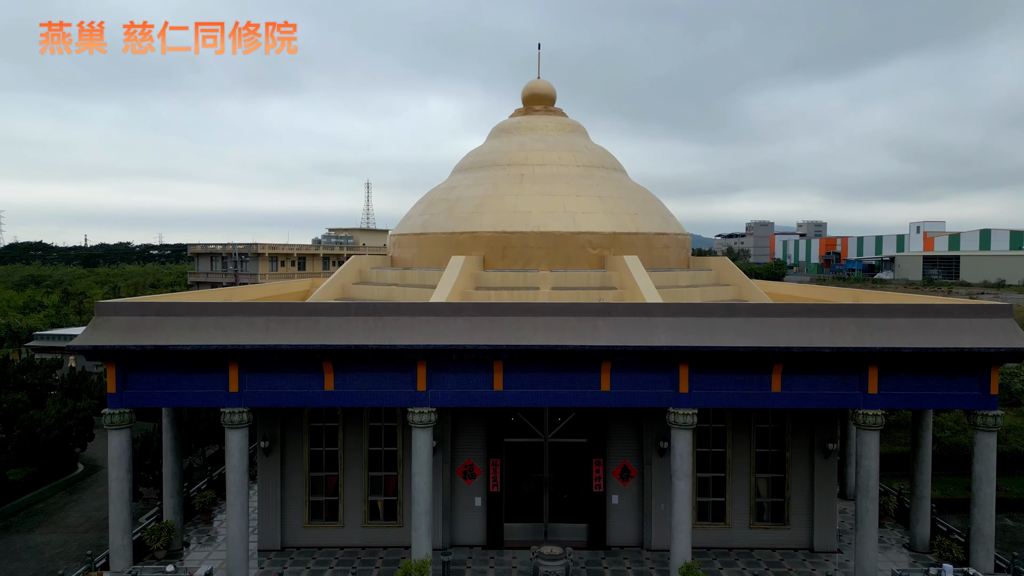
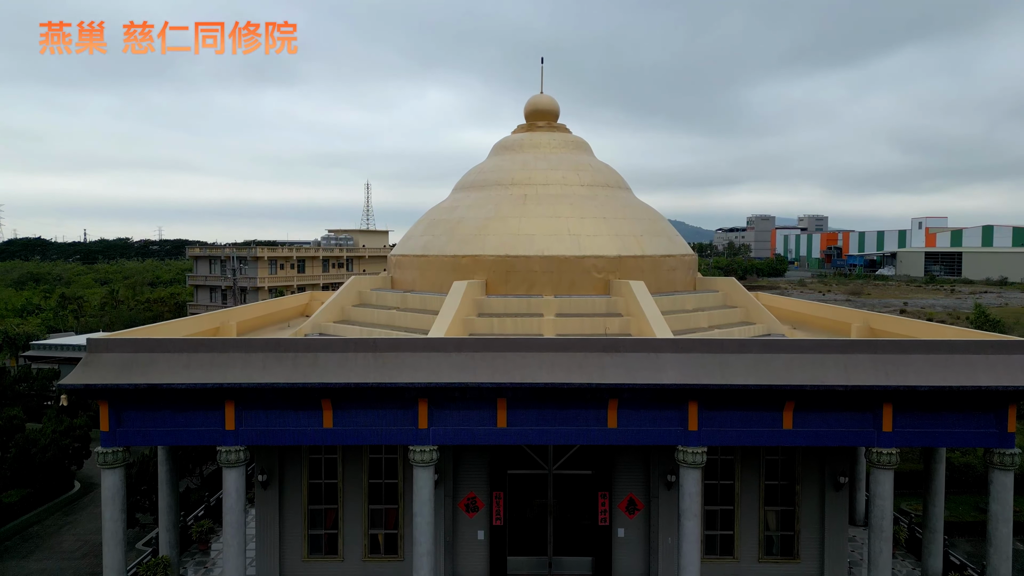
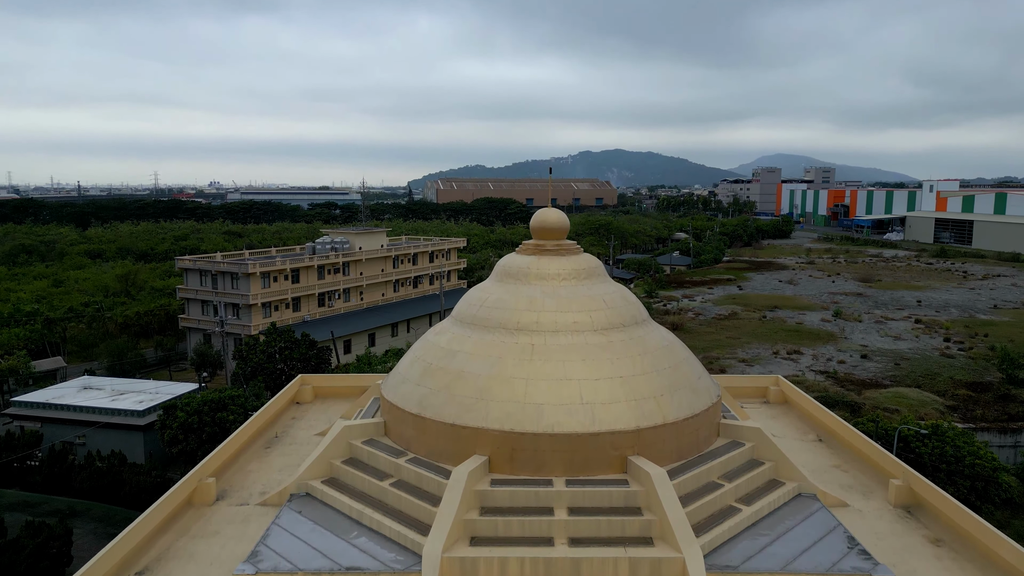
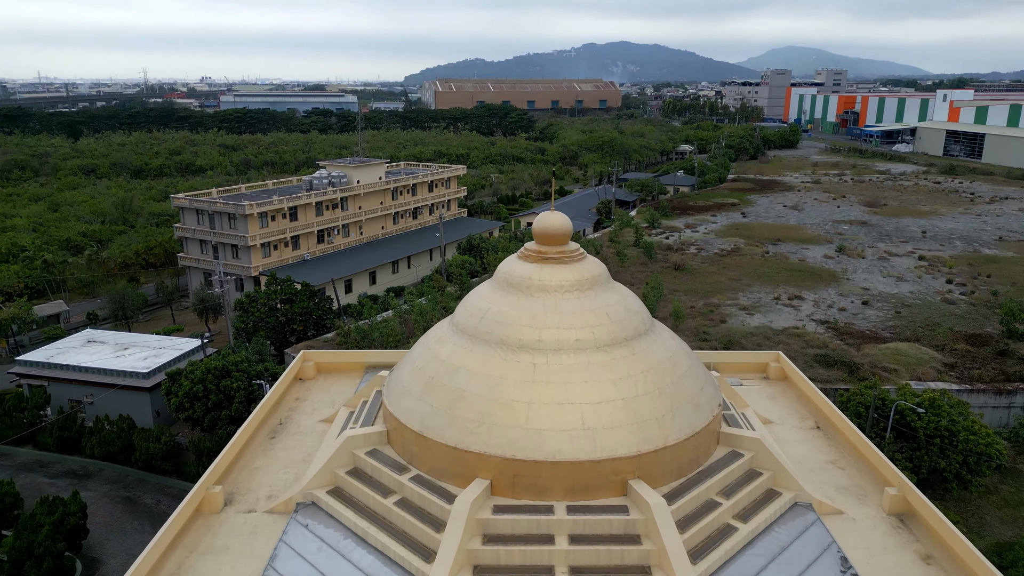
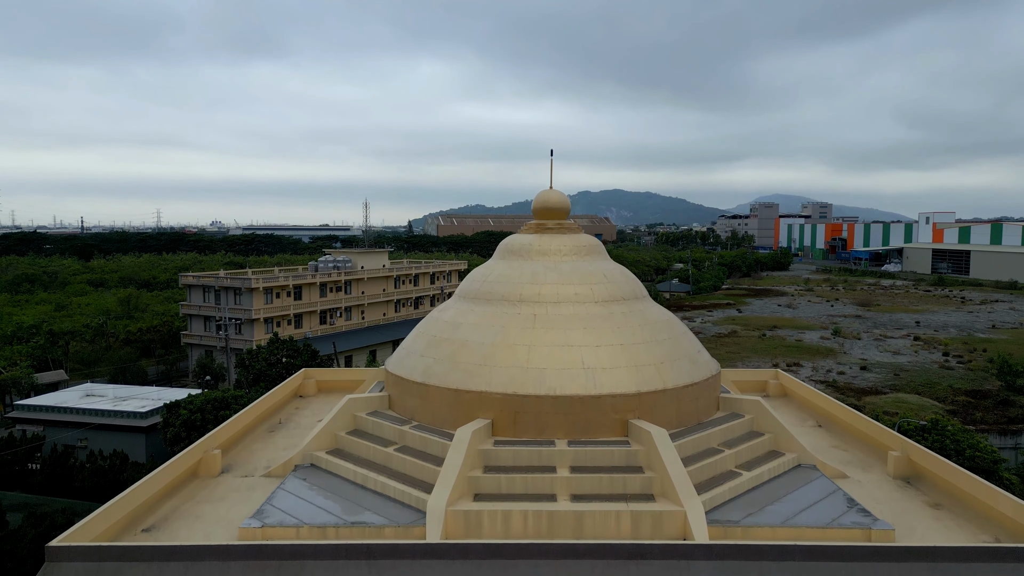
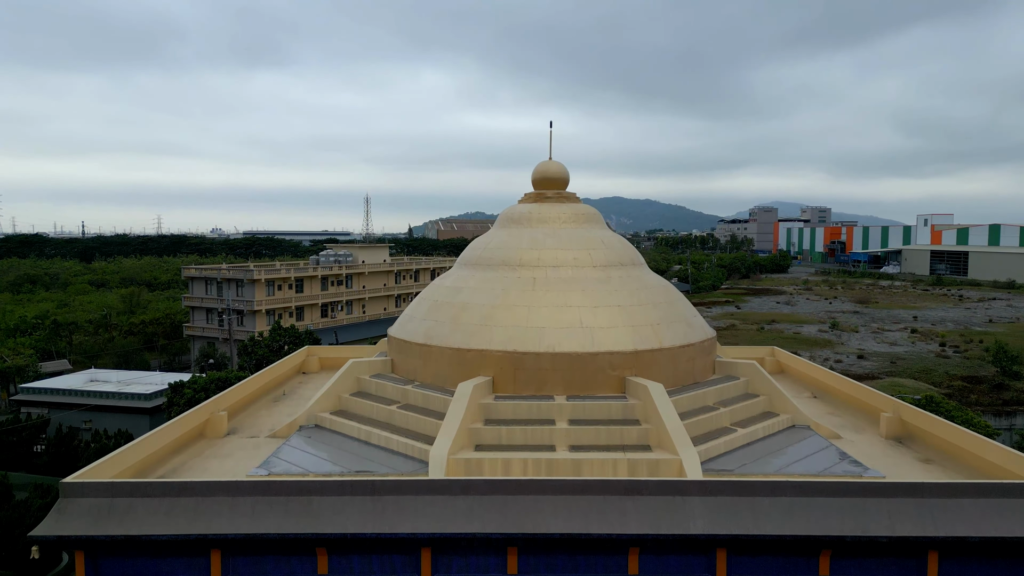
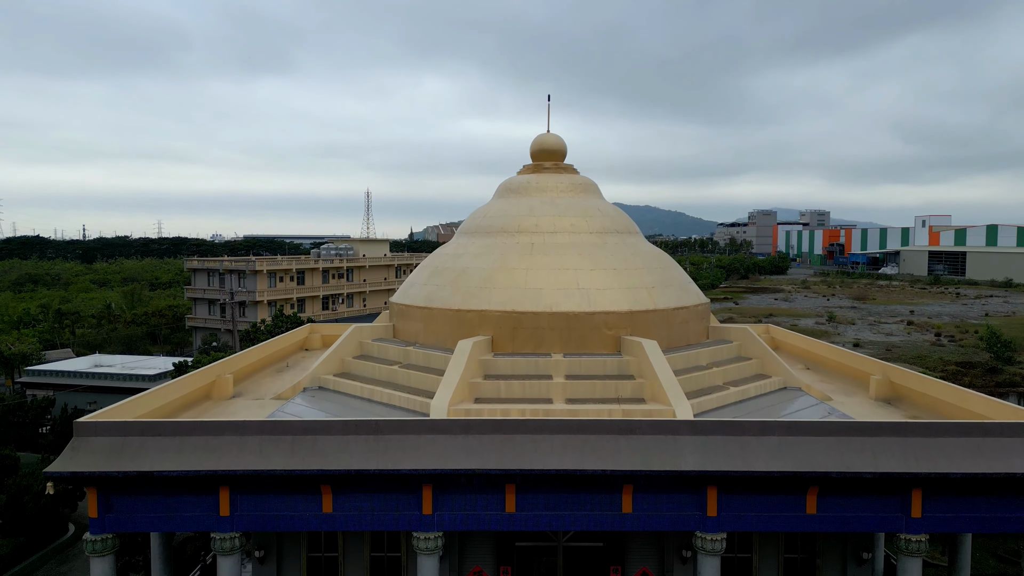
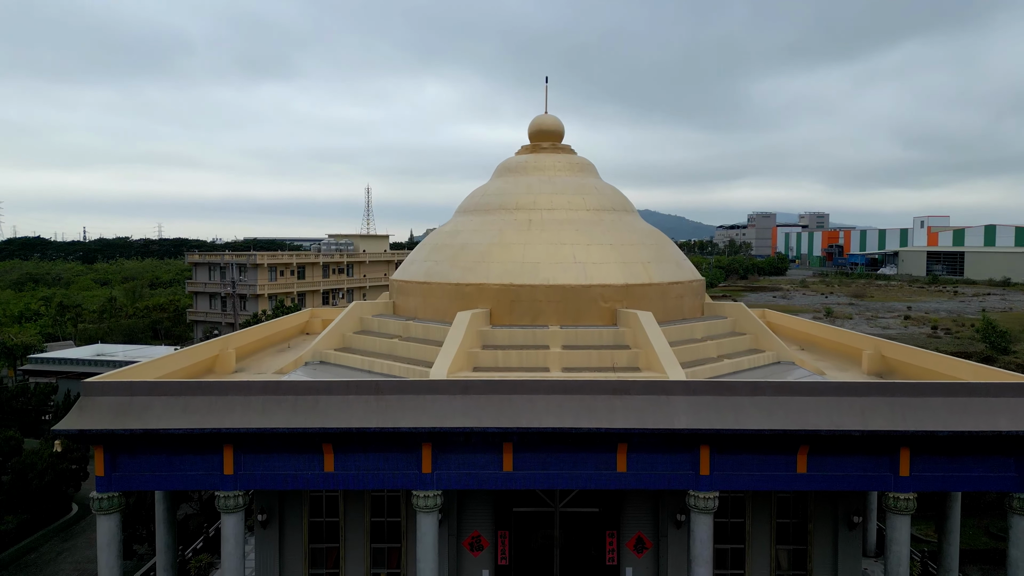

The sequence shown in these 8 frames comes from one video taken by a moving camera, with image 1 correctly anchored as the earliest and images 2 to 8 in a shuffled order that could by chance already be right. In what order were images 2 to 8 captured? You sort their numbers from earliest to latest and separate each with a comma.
2, 8, 7, 6, 5, 3, 4
